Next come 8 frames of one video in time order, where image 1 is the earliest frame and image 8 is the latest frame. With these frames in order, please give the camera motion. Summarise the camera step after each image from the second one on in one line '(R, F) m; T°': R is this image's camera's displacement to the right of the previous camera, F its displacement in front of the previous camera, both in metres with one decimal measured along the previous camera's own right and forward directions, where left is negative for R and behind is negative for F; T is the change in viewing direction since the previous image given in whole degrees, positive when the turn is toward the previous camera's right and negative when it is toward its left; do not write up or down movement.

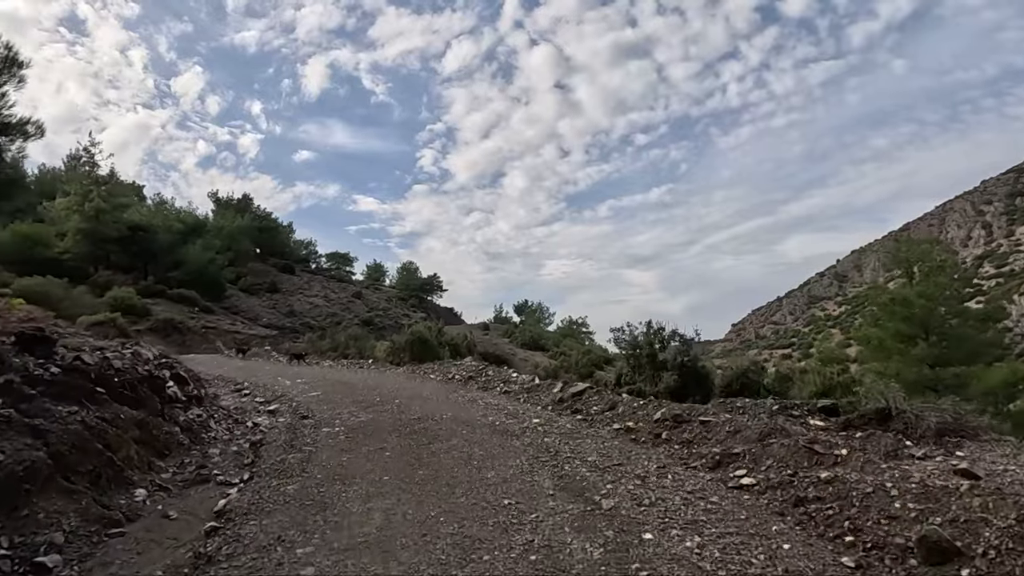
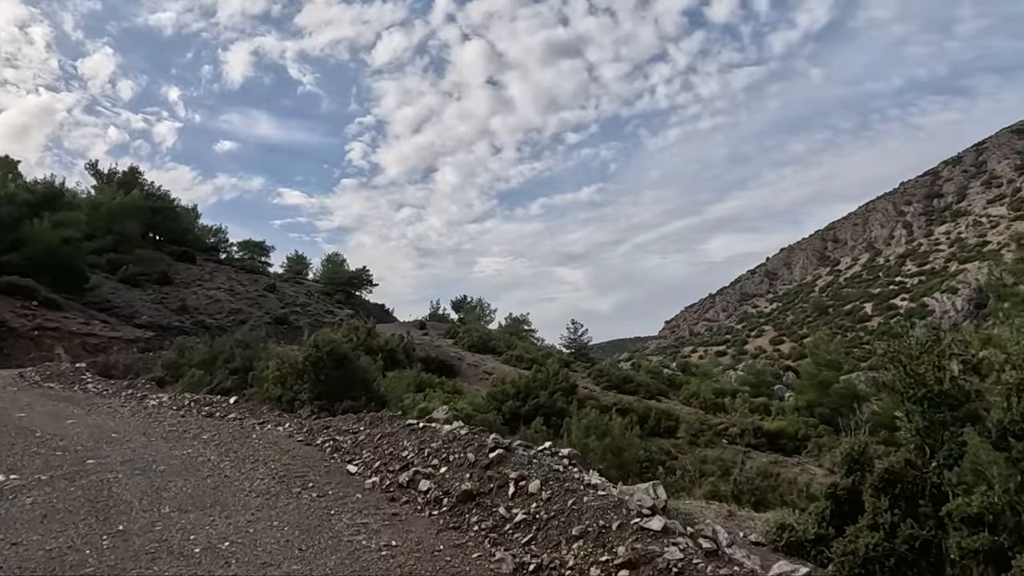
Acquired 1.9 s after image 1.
(-0.7, +6.1) m; +6°
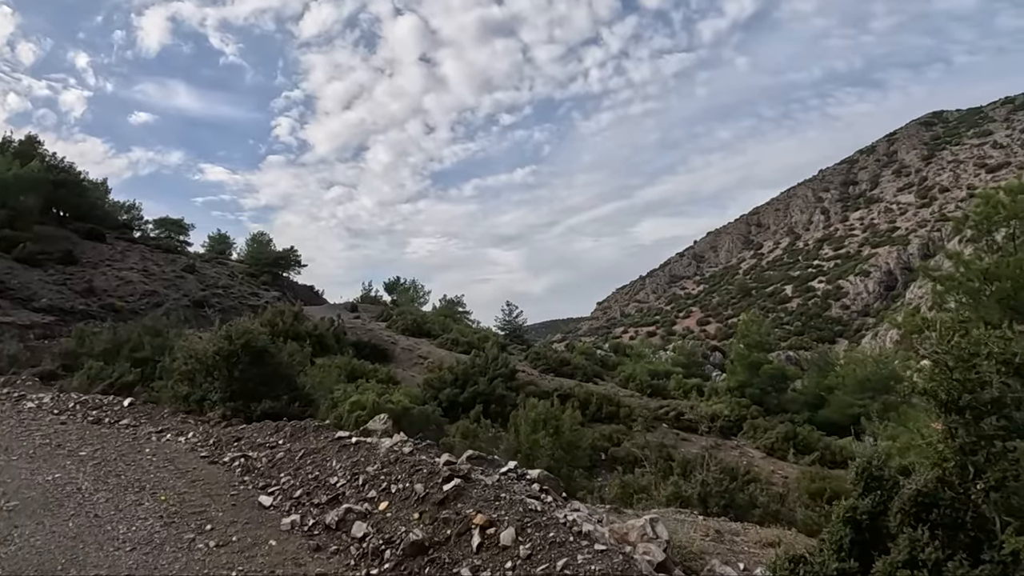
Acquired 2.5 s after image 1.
(-0.1, +0.7) m; +6°
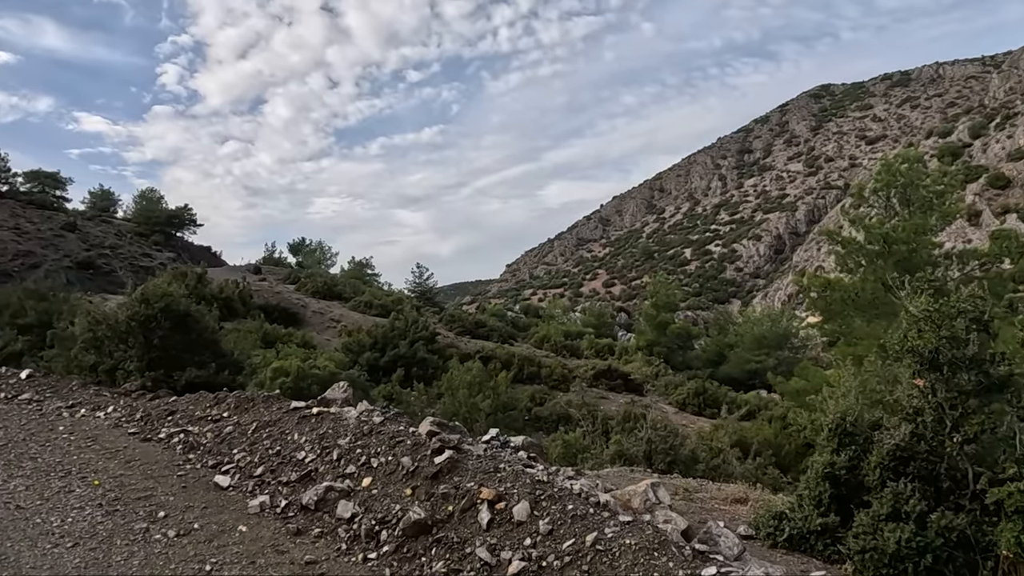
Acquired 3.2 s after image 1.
(-0.3, +0.2) m; +8°
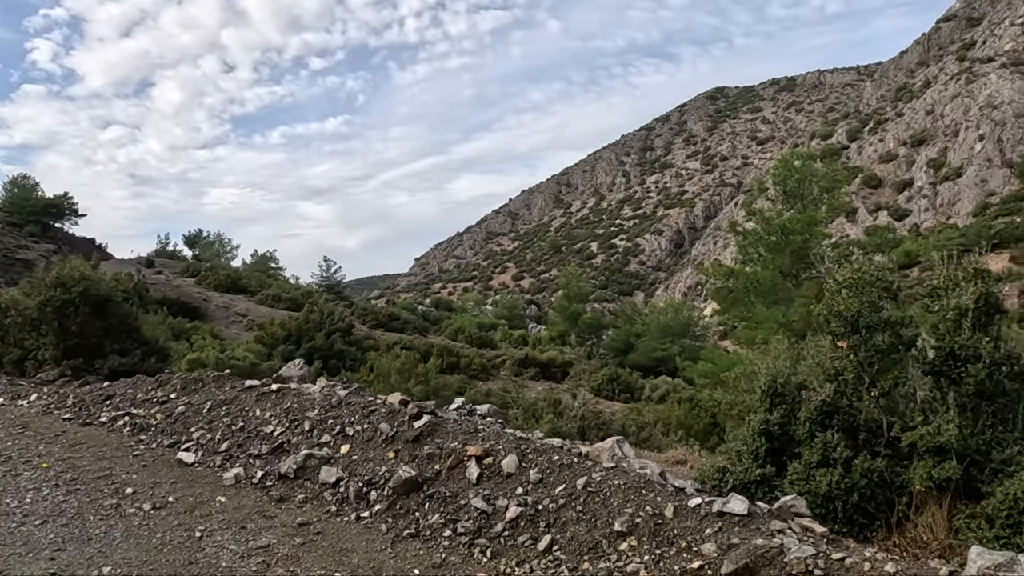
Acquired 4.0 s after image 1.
(-0.3, -0.1) m; +8°
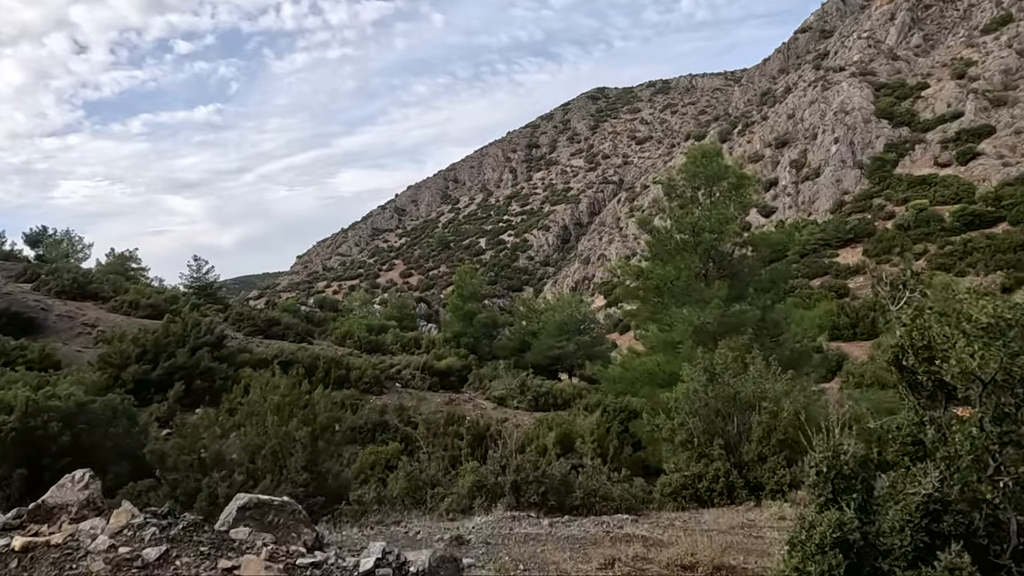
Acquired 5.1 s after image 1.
(-0.2, +1.3) m; +10°
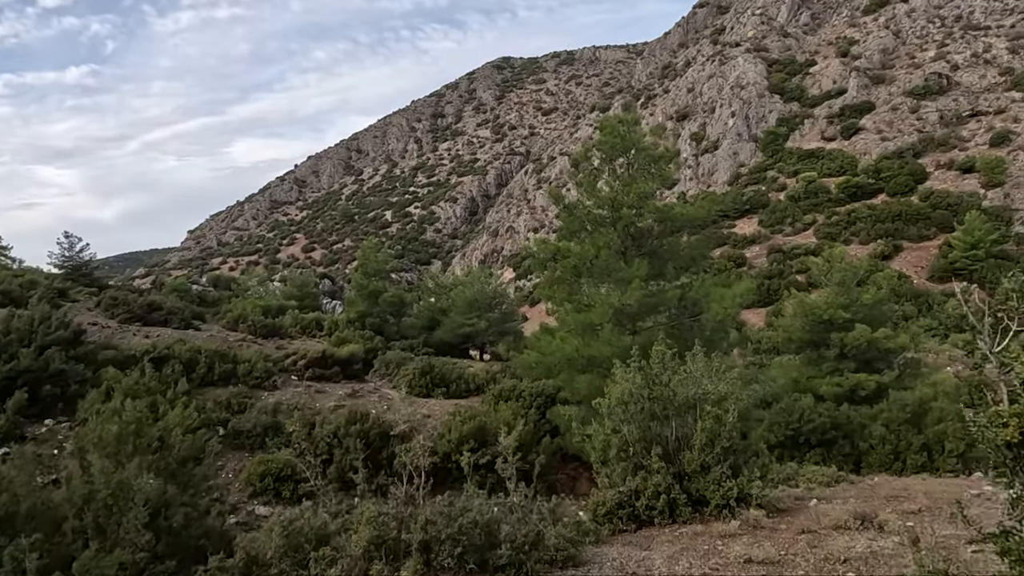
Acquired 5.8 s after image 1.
(0.0, +1.1) m; +8°
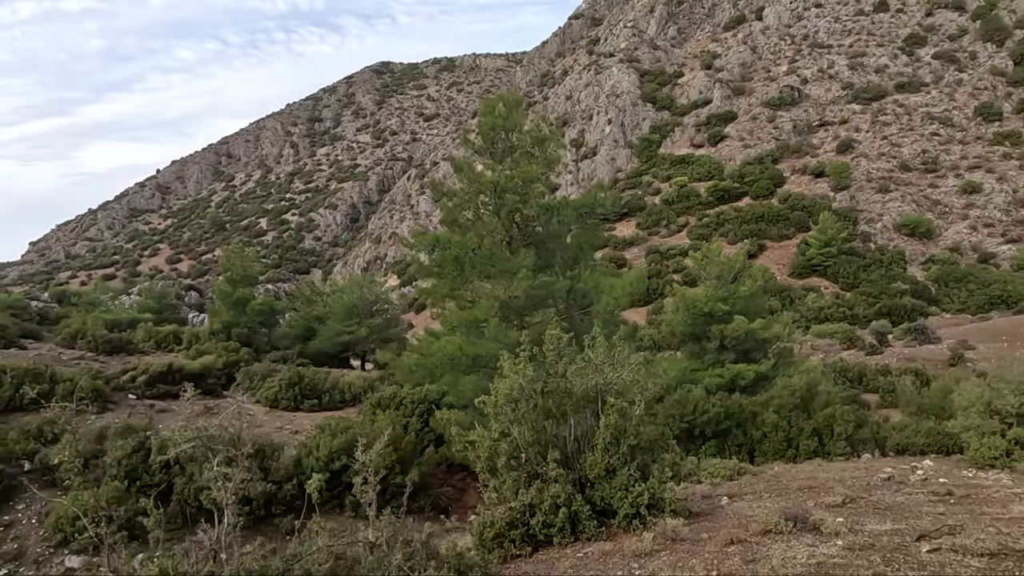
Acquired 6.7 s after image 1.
(+0.2, +1.0) m; +10°
